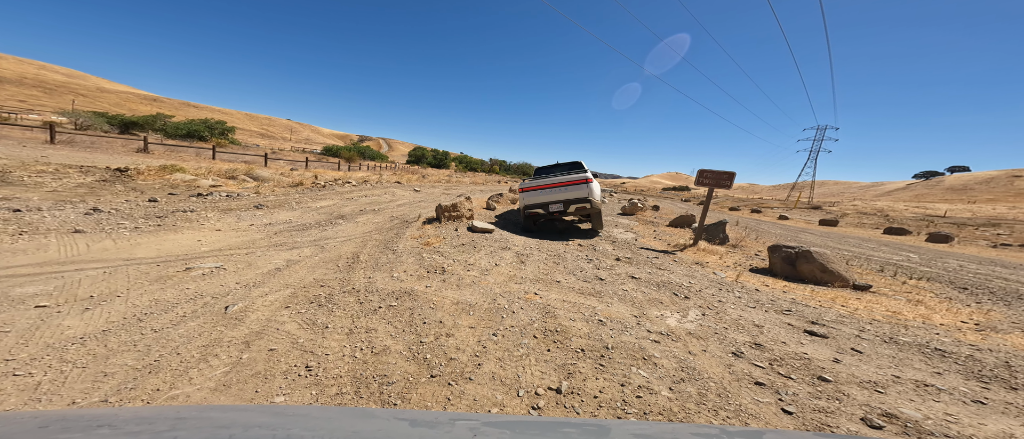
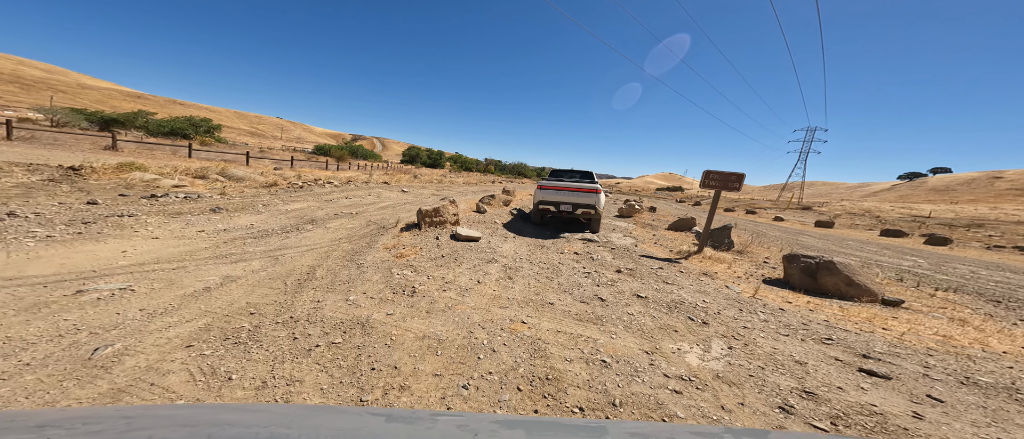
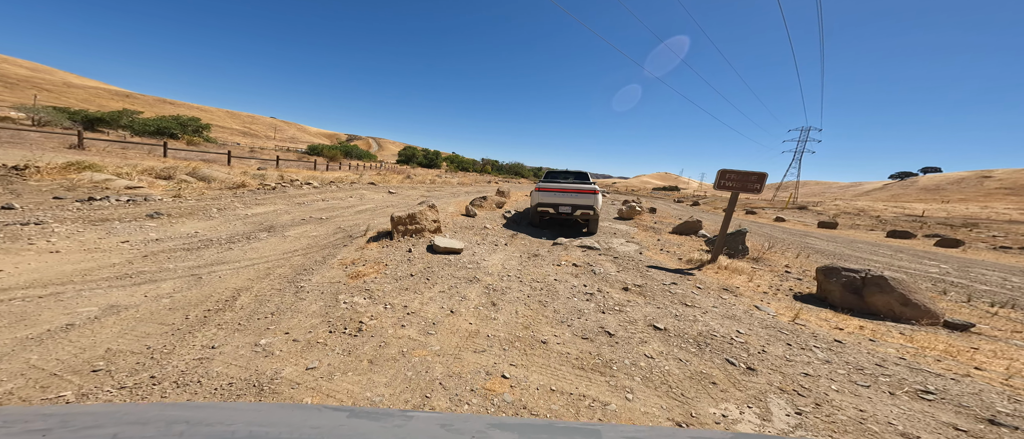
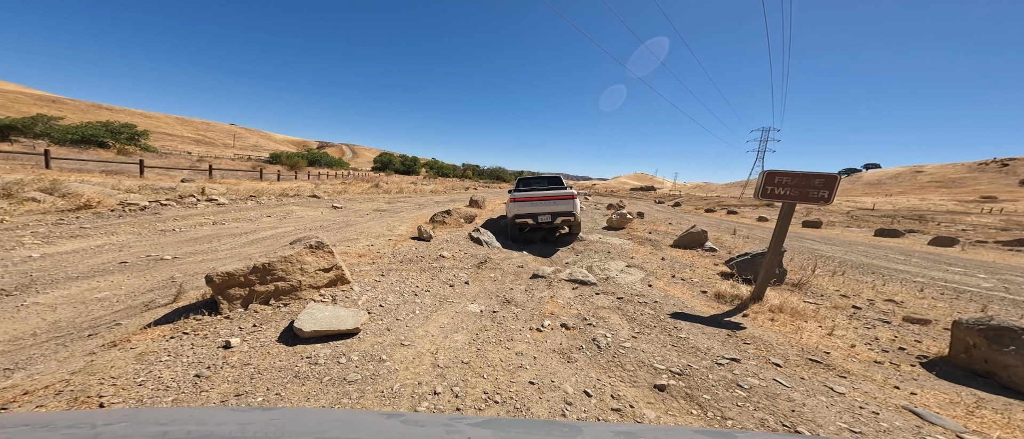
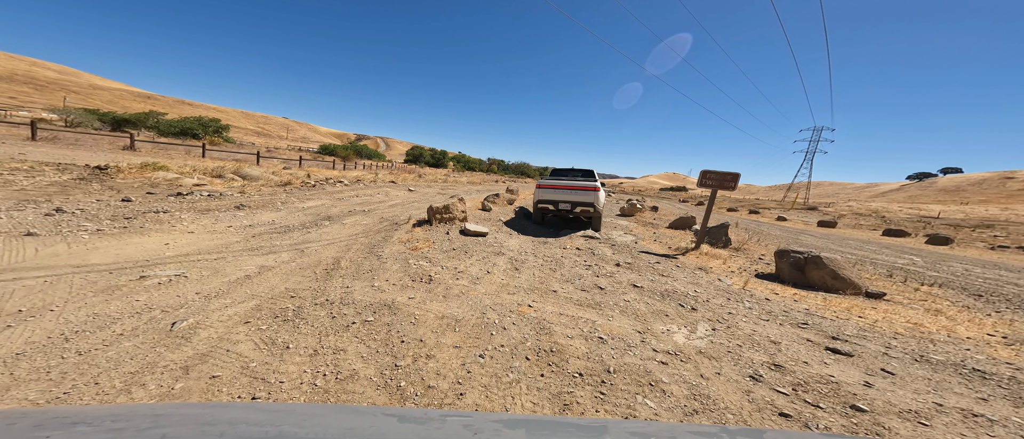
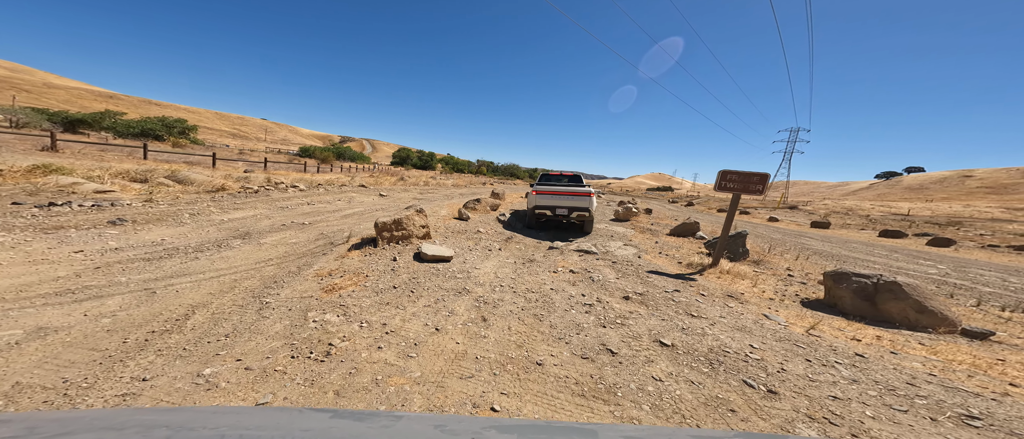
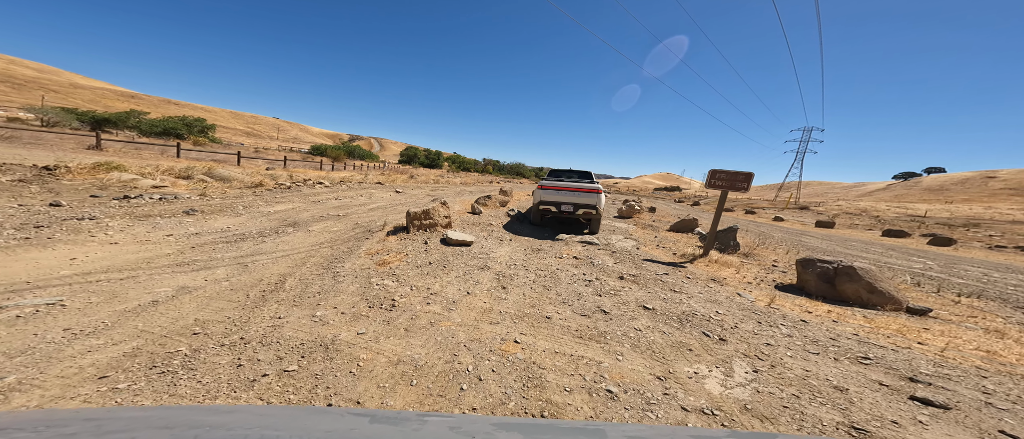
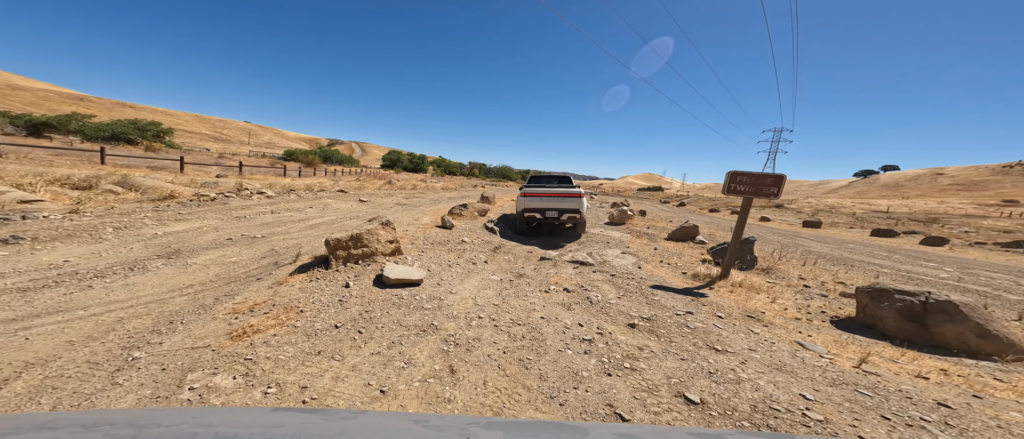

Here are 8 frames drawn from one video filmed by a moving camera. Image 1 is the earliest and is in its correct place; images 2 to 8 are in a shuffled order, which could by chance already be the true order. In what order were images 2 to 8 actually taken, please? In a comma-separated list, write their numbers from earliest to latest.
5, 2, 7, 3, 6, 8, 4
